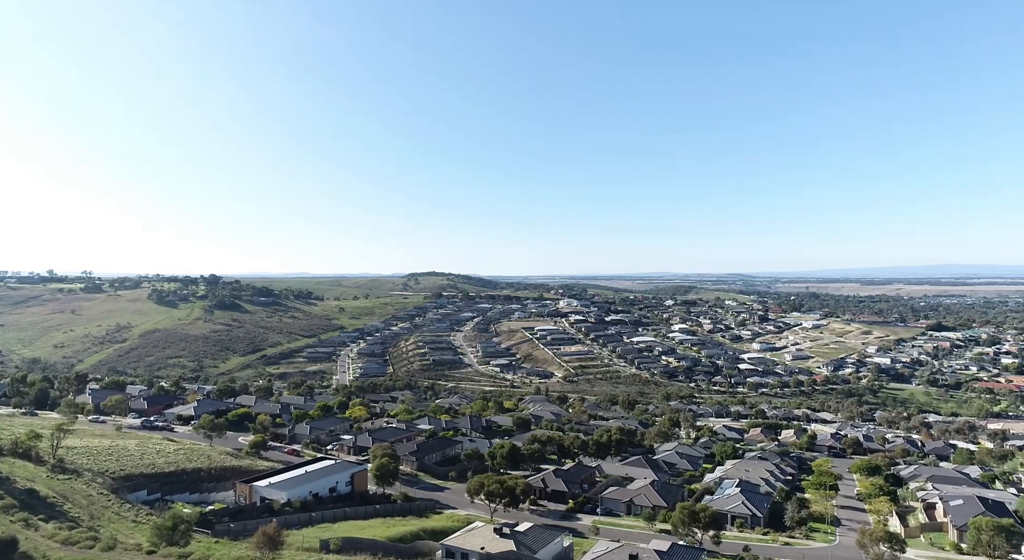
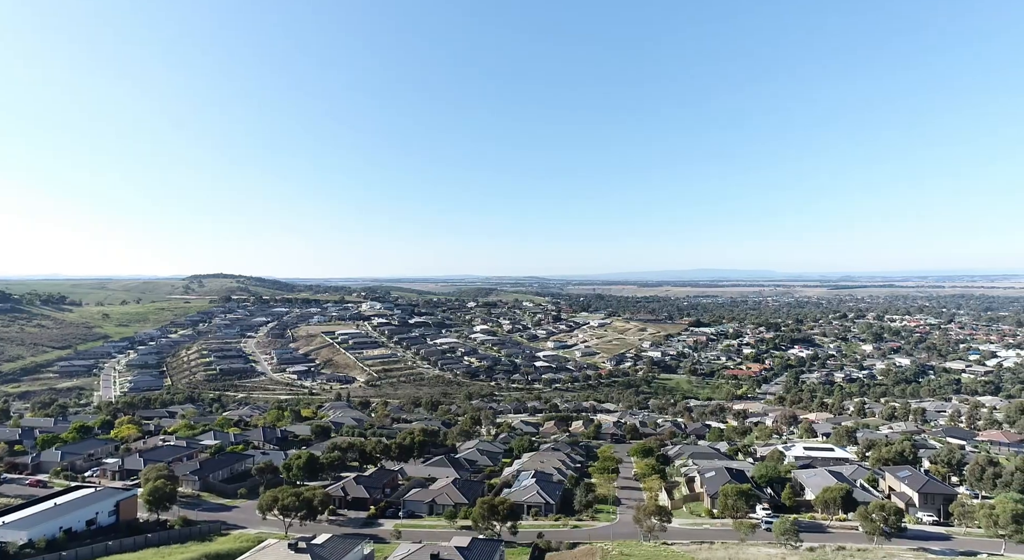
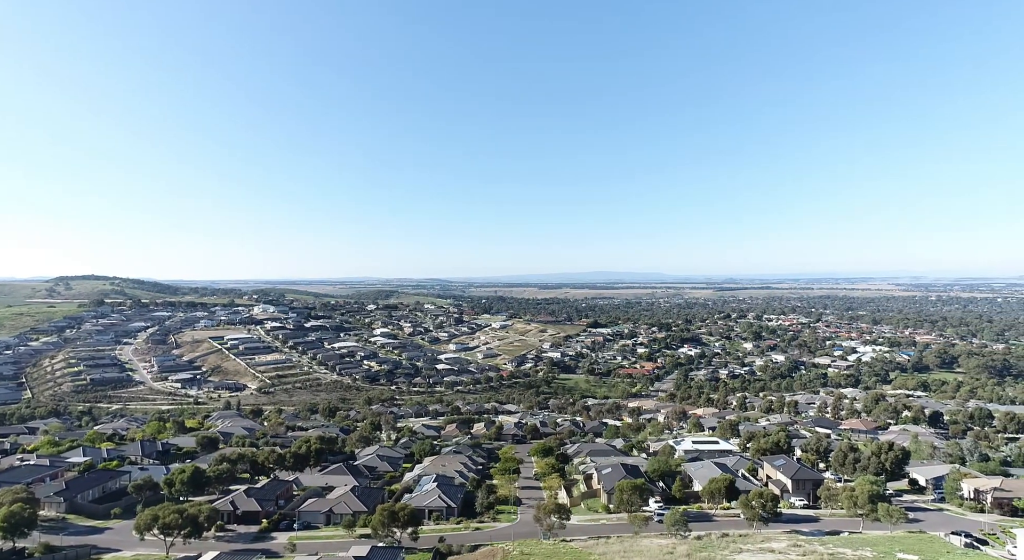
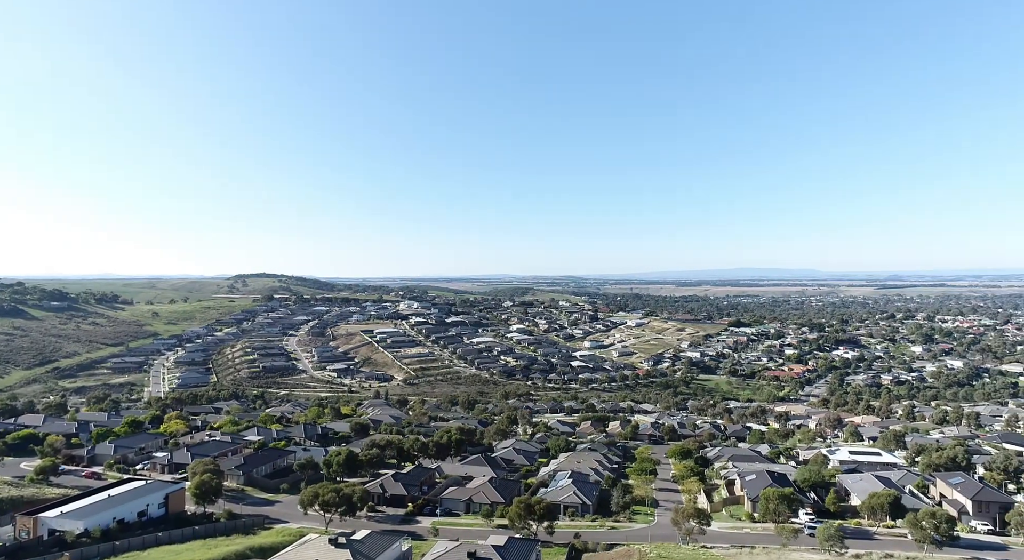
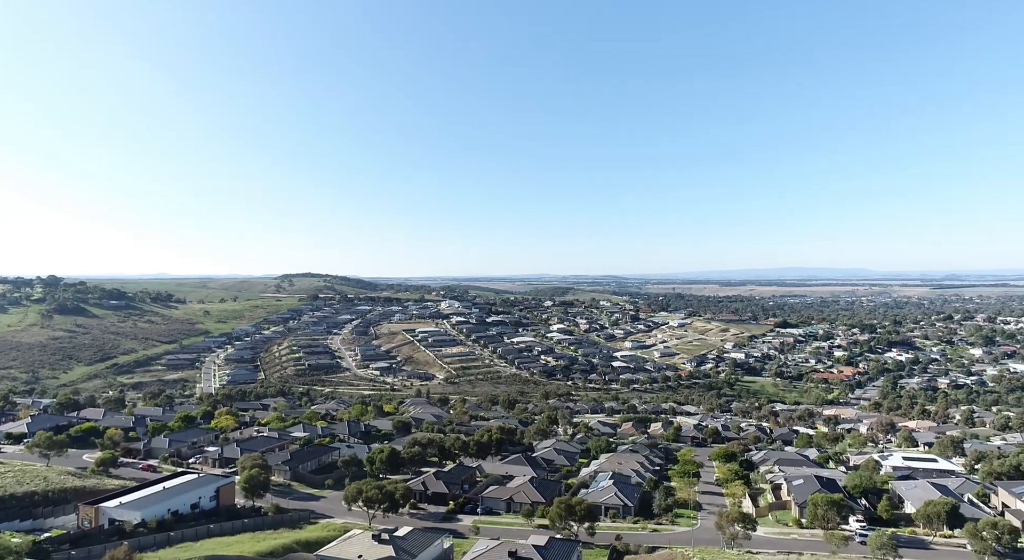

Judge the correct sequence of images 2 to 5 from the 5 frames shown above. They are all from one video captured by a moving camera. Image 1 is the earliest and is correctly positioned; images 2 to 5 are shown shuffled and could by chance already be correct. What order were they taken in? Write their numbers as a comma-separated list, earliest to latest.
5, 4, 2, 3
